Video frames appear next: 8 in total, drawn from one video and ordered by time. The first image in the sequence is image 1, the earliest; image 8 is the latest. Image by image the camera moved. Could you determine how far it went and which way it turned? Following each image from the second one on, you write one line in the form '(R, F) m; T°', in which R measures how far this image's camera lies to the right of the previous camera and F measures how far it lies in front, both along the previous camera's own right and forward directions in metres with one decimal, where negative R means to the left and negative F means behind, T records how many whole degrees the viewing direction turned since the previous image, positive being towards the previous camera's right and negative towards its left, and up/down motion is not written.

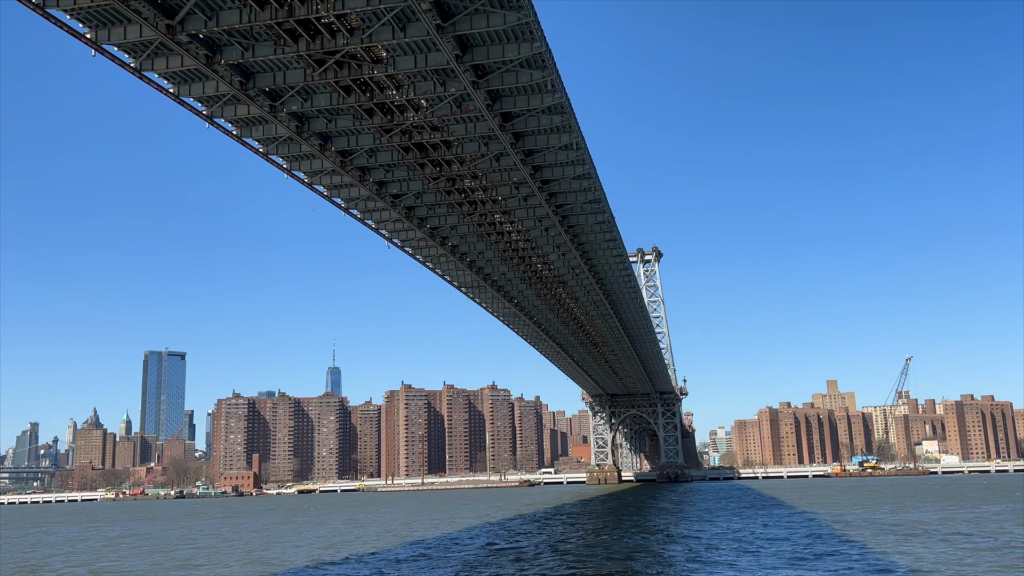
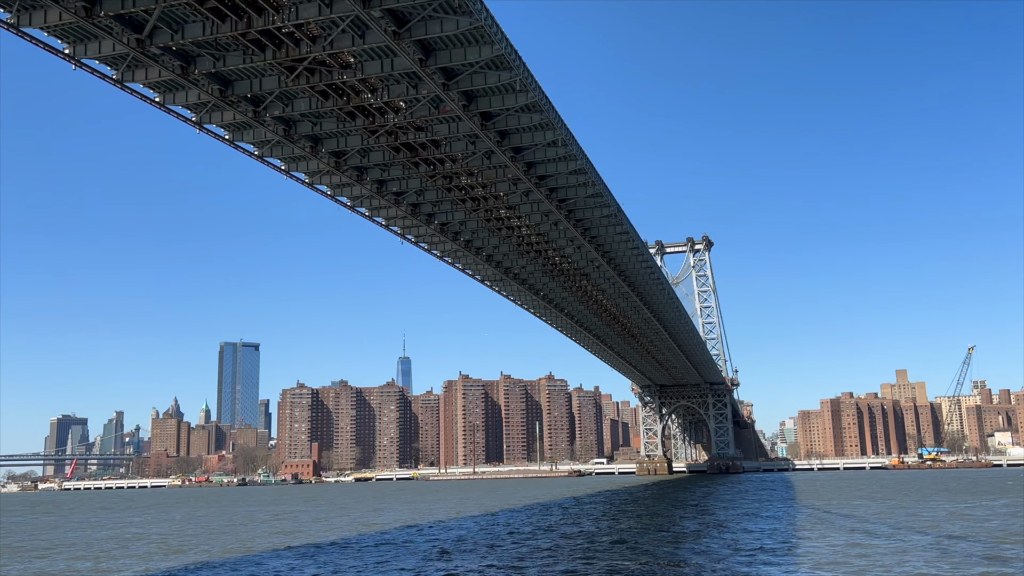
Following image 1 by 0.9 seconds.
(+2.8, -0.4) m; -4°
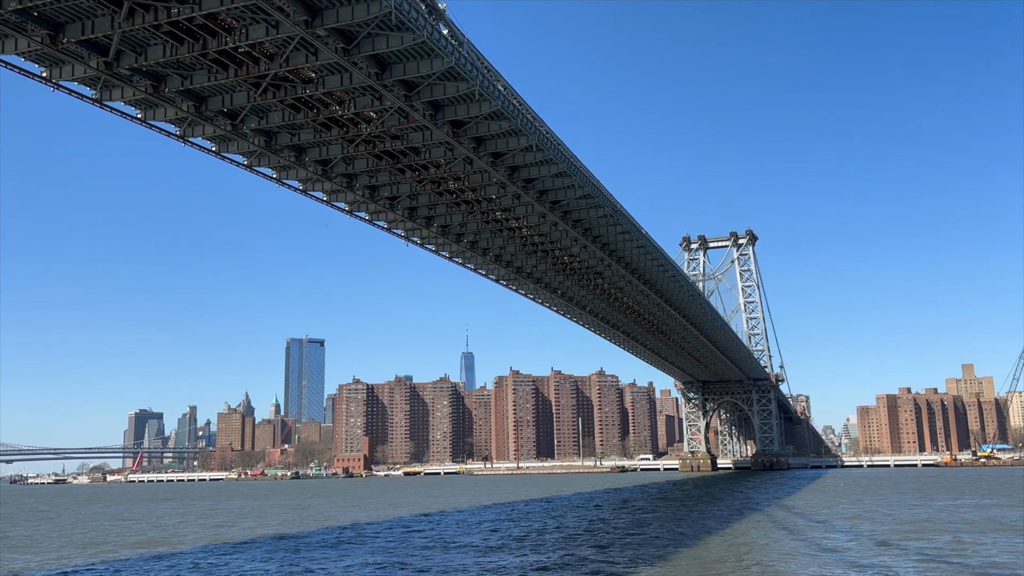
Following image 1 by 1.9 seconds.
(+3.0, -0.7) m; -4°
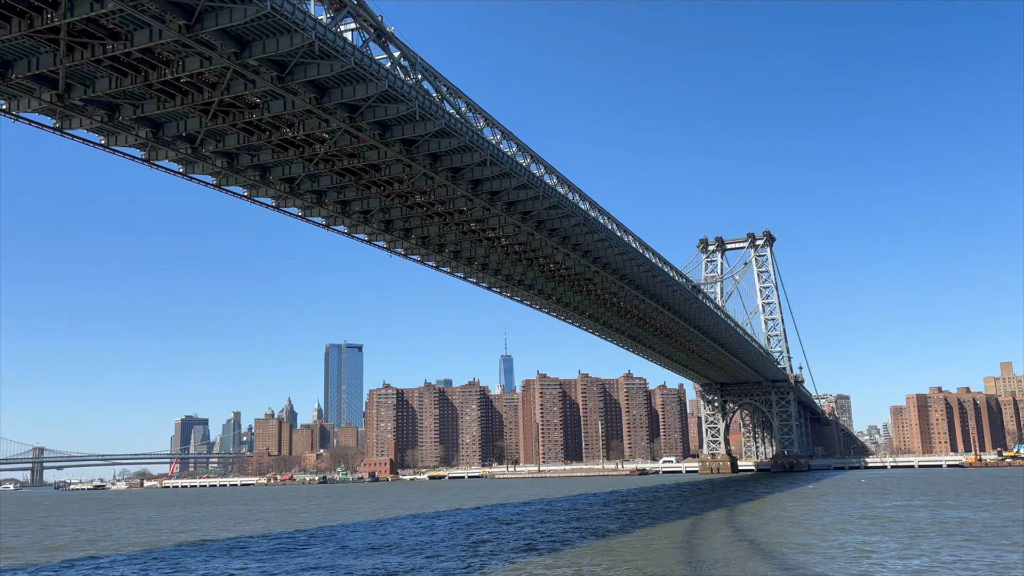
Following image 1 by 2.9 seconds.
(+3.0, -0.8) m; -3°
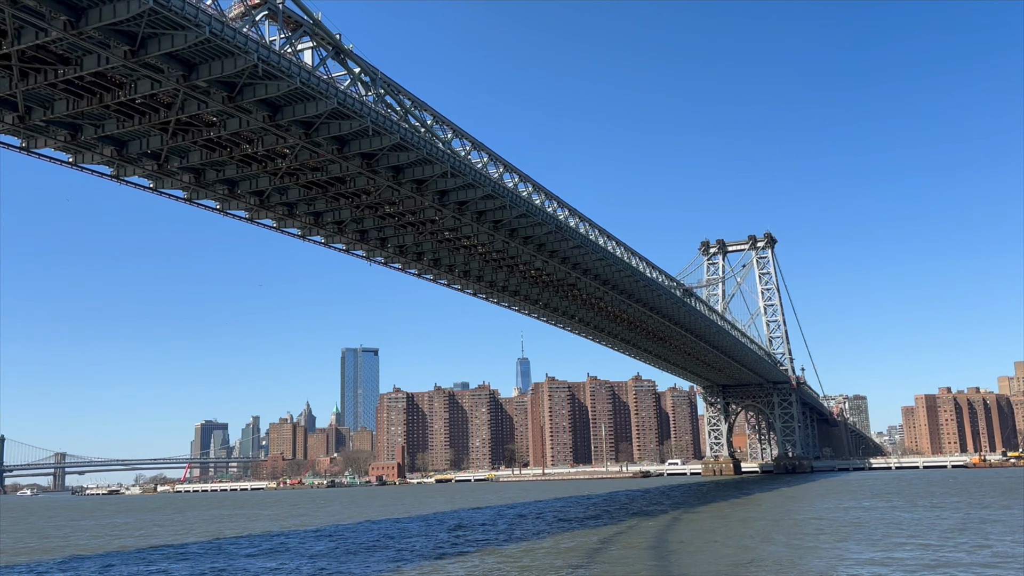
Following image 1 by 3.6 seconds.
(+2.1, -0.7) m; -1°
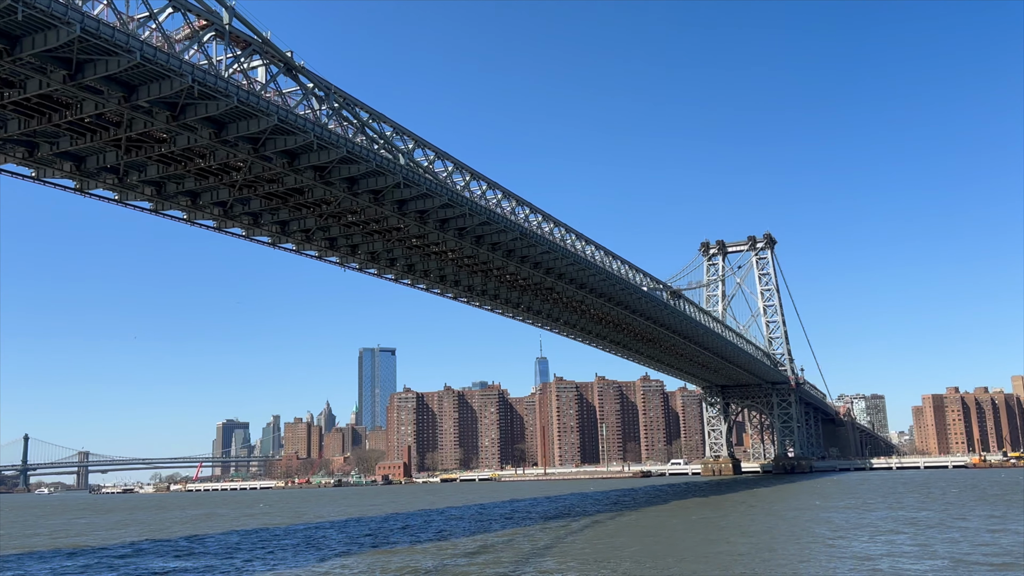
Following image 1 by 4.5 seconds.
(+2.6, -0.9) m; -1°
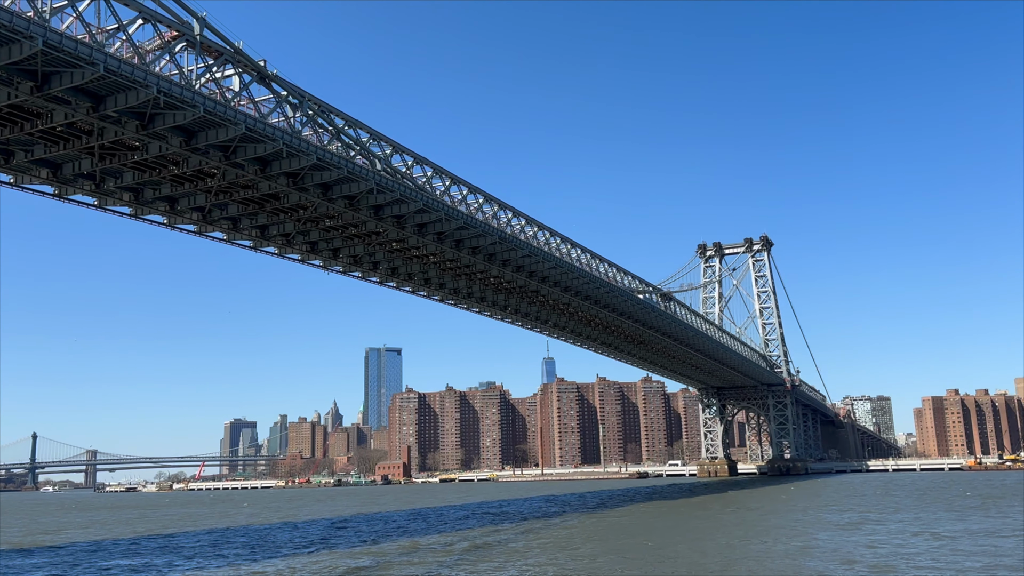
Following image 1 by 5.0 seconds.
(+1.4, -0.5) m; -1°
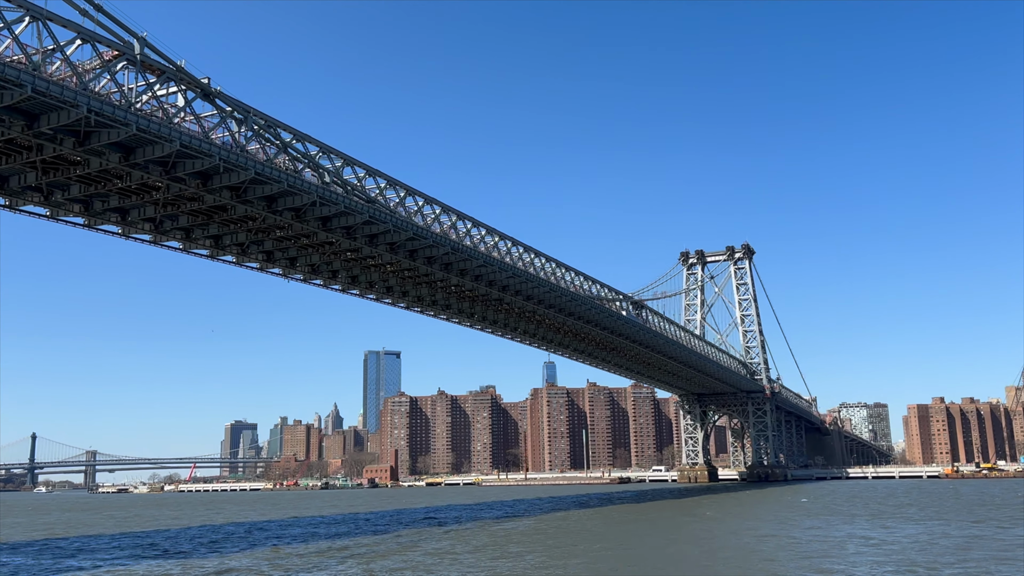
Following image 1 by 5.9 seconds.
(+2.5, -1.0) m; 0°
